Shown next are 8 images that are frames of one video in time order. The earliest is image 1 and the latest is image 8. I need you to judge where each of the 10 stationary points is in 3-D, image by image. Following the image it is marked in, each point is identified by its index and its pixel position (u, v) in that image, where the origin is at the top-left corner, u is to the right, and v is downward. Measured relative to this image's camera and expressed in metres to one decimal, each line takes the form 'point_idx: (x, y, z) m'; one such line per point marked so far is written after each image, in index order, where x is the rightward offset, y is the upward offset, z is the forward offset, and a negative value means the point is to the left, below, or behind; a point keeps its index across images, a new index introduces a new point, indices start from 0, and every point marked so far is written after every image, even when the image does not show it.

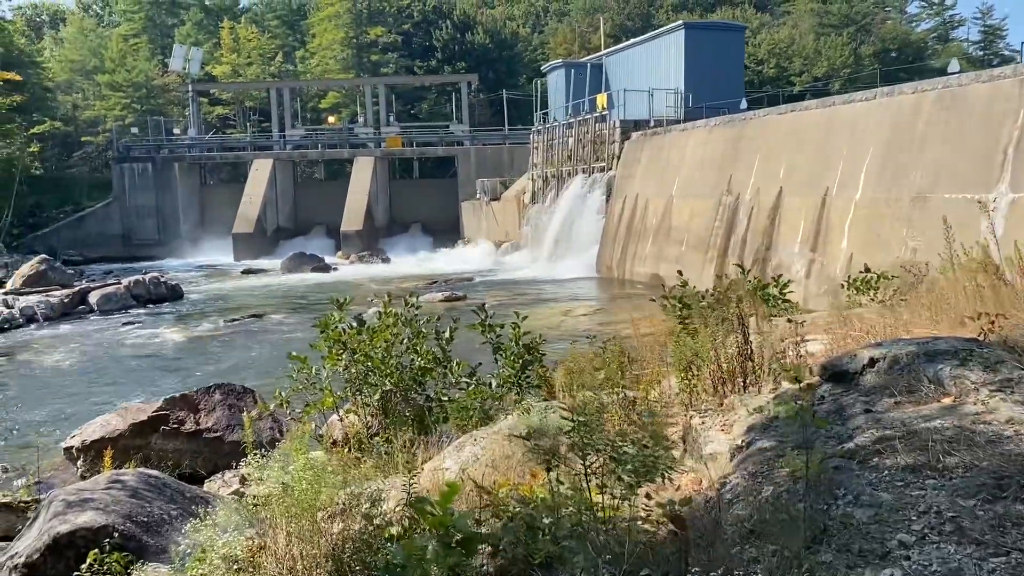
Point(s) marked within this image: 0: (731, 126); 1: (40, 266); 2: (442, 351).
0: (+4.0, +3.0, +16.2) m
1: (-10.0, +0.5, +18.5) m
2: (-0.4, -0.4, +5.4) m
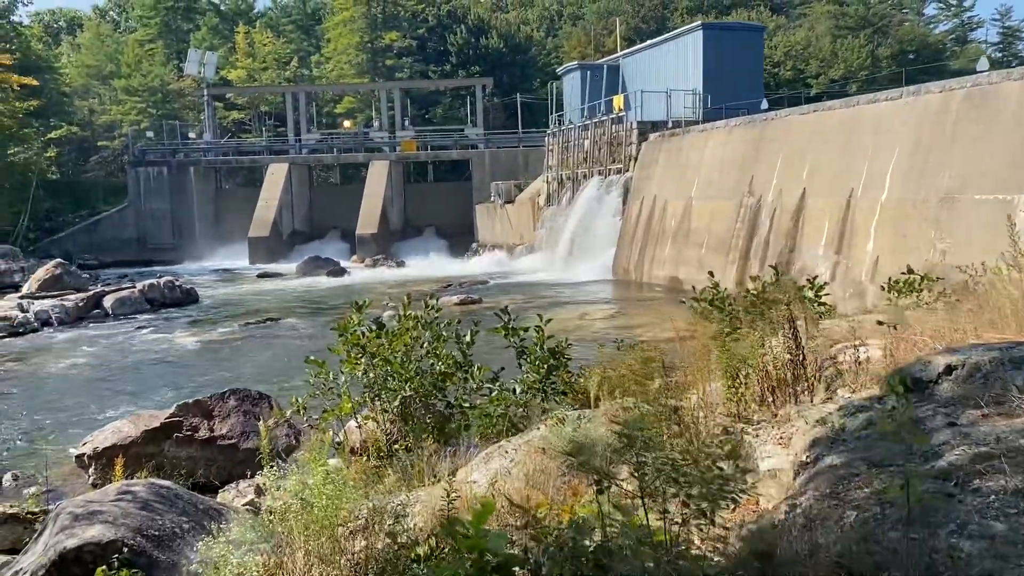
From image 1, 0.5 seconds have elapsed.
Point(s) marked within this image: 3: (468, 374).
0: (+4.4, +3.0, +16.0) m
1: (-9.7, +0.4, +18.5) m
2: (-0.3, -0.4, +5.2) m
3: (-0.3, -0.5, +5.2) m
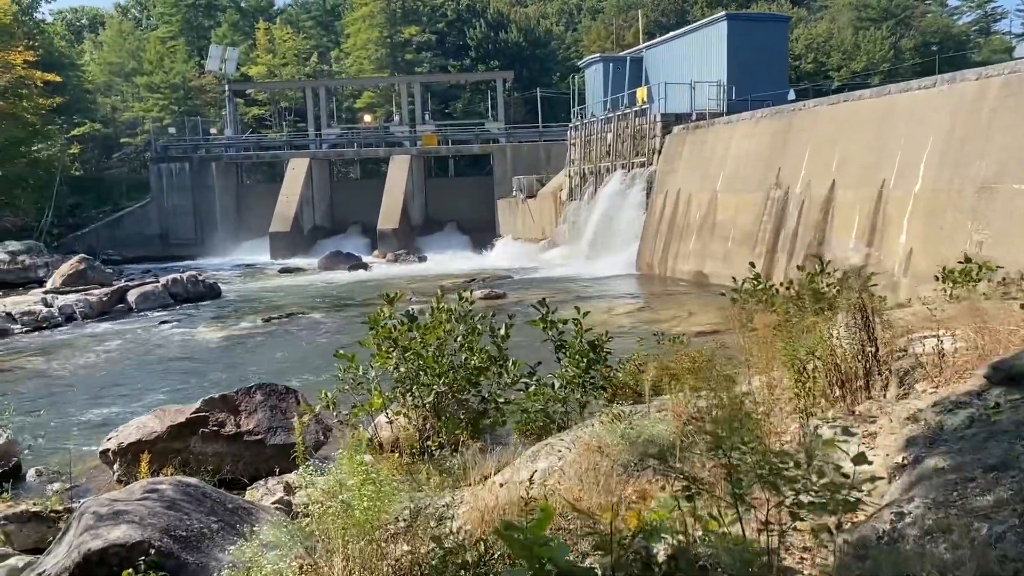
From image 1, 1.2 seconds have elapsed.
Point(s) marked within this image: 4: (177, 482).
0: (+4.8, +3.1, +15.7) m
1: (-9.2, +0.5, +18.5) m
2: (-0.1, -0.4, +5.0) m
3: (-0.1, -0.5, +5.0) m
4: (-1.5, -0.9, +3.9) m
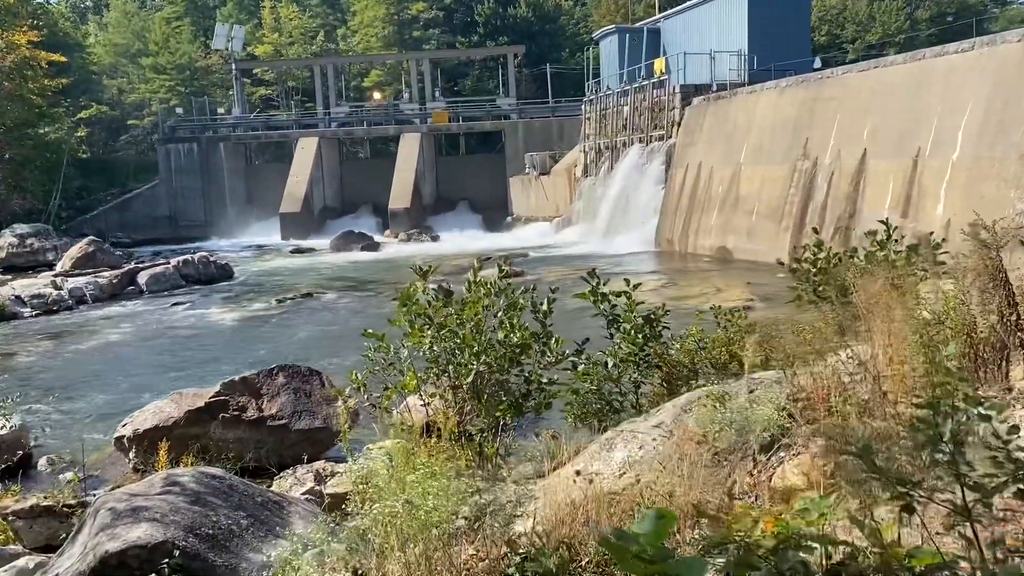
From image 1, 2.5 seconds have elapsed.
0: (+5.1, +3.5, +15.2) m
1: (-8.8, +0.8, +18.2) m
2: (+0.2, -0.2, +4.7) m
3: (+0.2, -0.3, +4.6) m
4: (-1.3, -0.7, +3.5) m
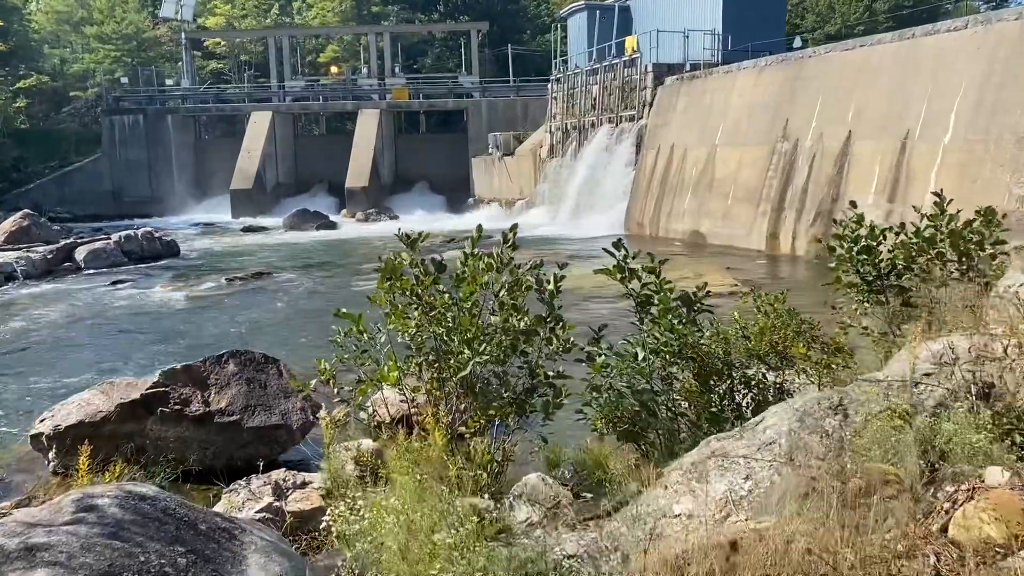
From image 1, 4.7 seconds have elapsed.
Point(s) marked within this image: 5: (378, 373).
0: (+4.6, +3.7, +14.6) m
1: (-9.5, +1.3, +16.9) m
2: (+0.2, -0.1, +3.9) m
3: (+0.2, -0.2, +3.9) m
4: (-1.2, -0.6, +2.7) m
5: (-0.6, -0.4, +3.8) m
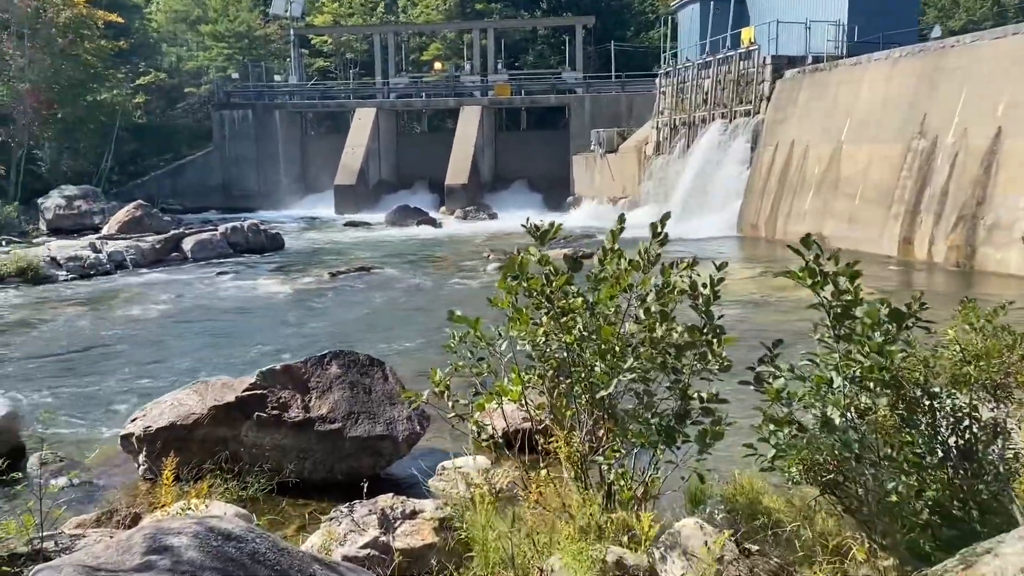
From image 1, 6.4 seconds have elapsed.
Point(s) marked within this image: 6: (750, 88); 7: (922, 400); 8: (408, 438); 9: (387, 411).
0: (+6.4, +3.6, +13.4) m
1: (-7.5, +1.5, +17.2) m
2: (+0.7, -0.1, +3.3) m
3: (+0.7, -0.2, +3.2) m
4: (-0.8, -0.6, +2.2) m
5: (0.0, -0.4, +3.2) m
6: (+5.1, +4.3, +18.7) m
7: (+1.3, -0.4, +2.8) m
8: (-0.5, -0.8, +4.4) m
9: (-0.6, -0.6, +4.5) m
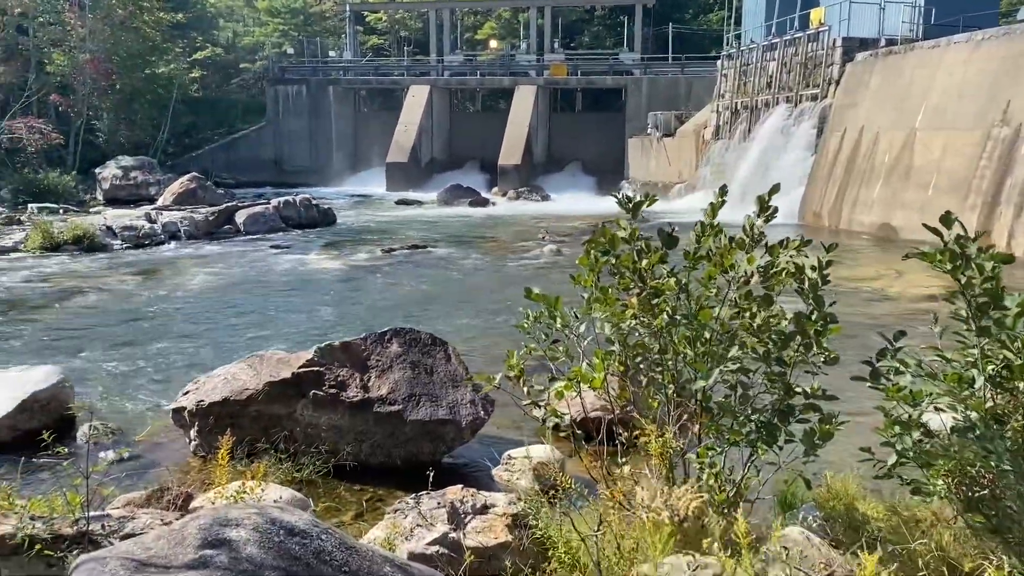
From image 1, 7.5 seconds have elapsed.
0: (+7.3, +3.7, +12.7) m
1: (-6.4, +2.1, +17.2) m
2: (+1.0, 0.0, +2.9) m
3: (+1.0, -0.2, +2.9) m
4: (-0.6, -0.5, +2.0) m
5: (+0.2, -0.3, +2.9) m
6: (+6.3, +4.5, +18.0) m
7: (+1.6, -0.3, +2.5) m
8: (-0.2, -0.6, +4.2) m
9: (-0.3, -0.5, +4.2) m
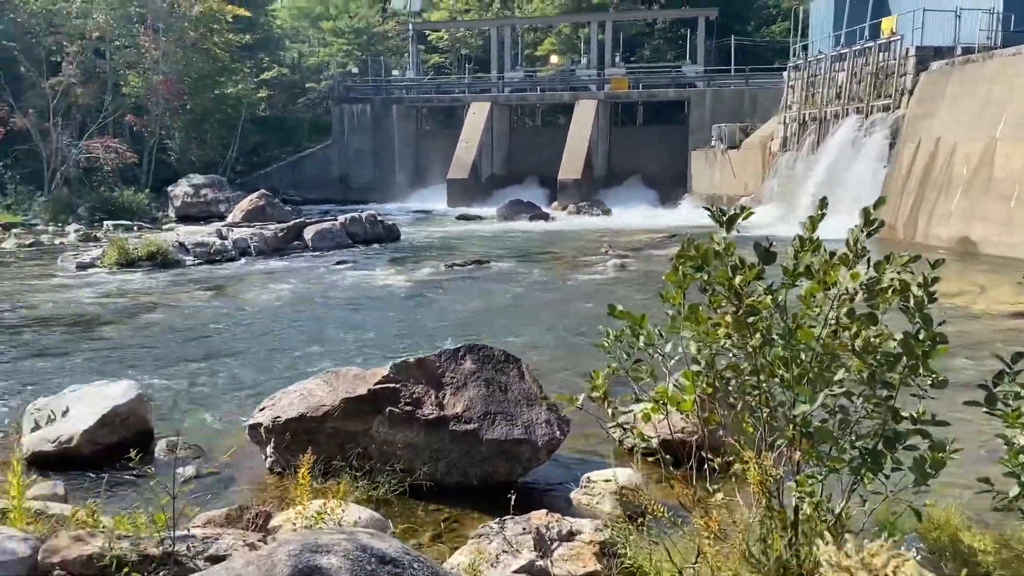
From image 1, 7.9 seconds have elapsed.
0: (+8.2, +3.4, +12.2) m
1: (-5.1, +1.8, +17.6) m
2: (+1.3, -0.1, +2.8) m
3: (+1.3, -0.2, +2.7) m
4: (-0.3, -0.6, +1.9) m
5: (+0.5, -0.3, +2.8) m
6: (+7.6, +4.2, +17.5) m
7: (+1.9, -0.4, +2.3) m
8: (+0.2, -0.7, +4.1) m
9: (+0.1, -0.6, +4.1) m
